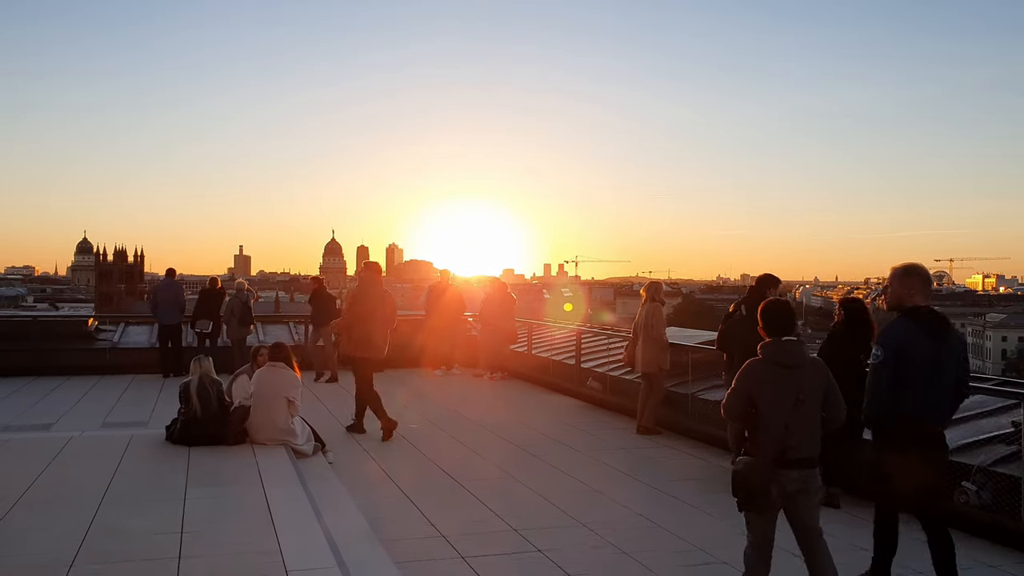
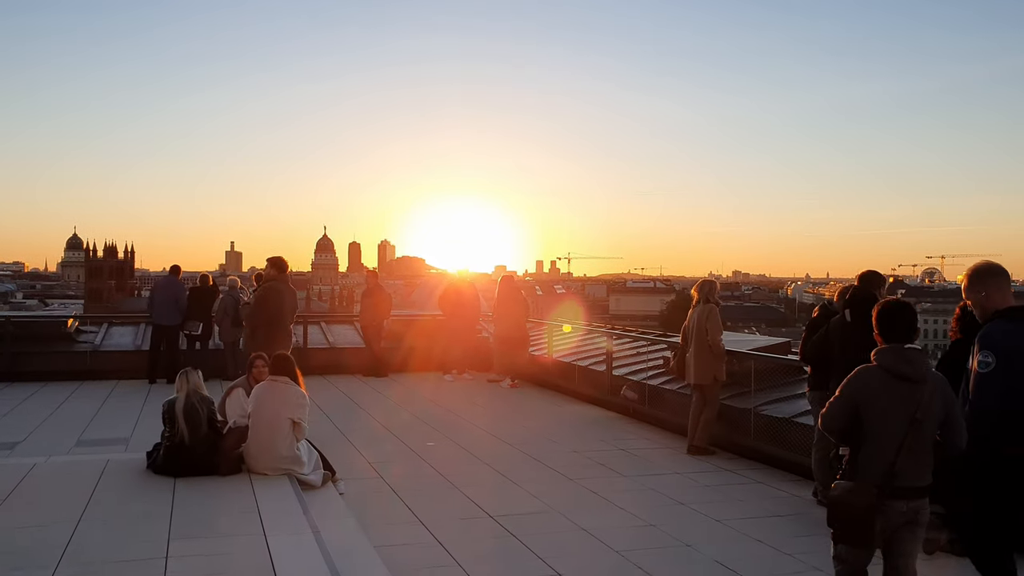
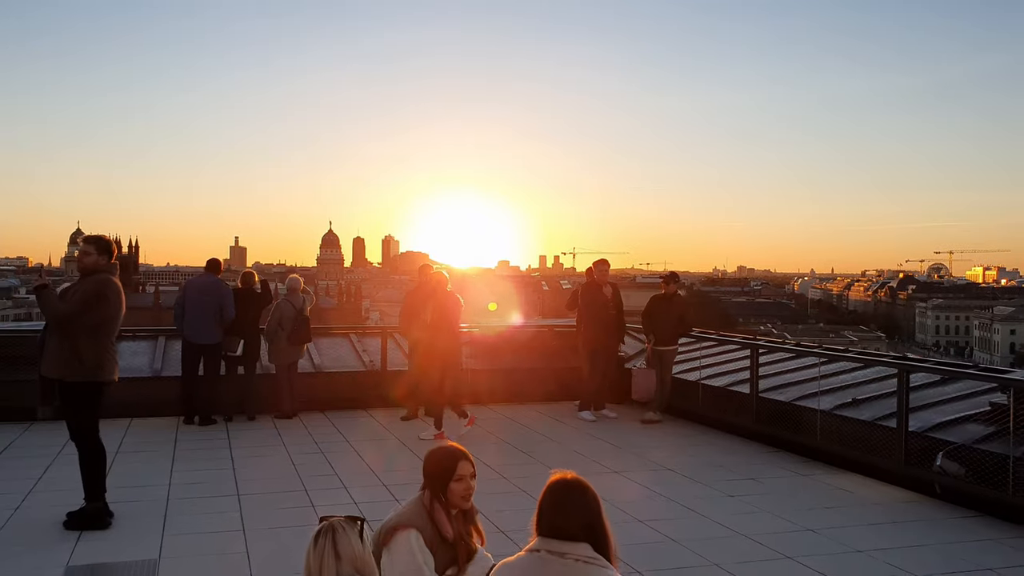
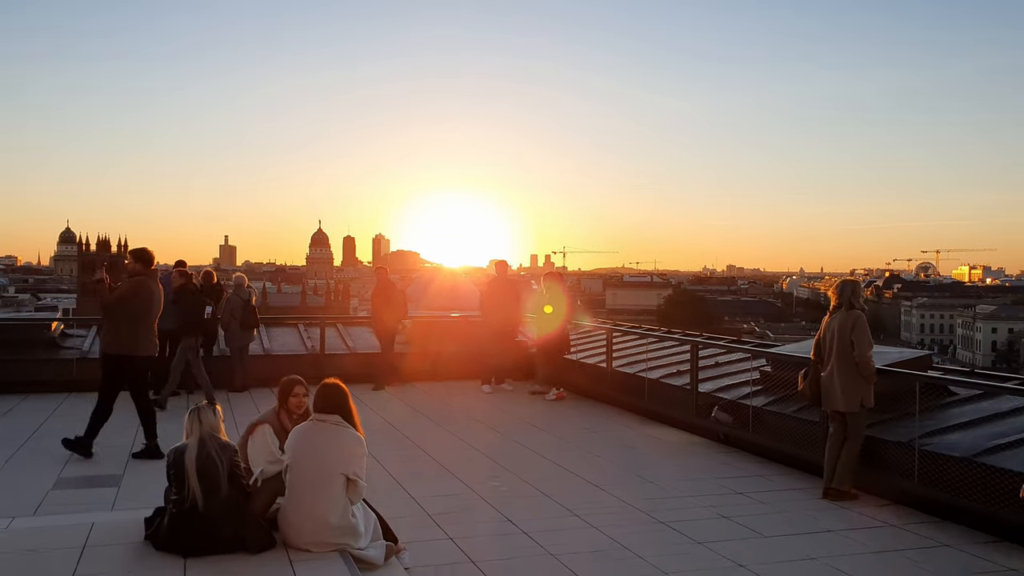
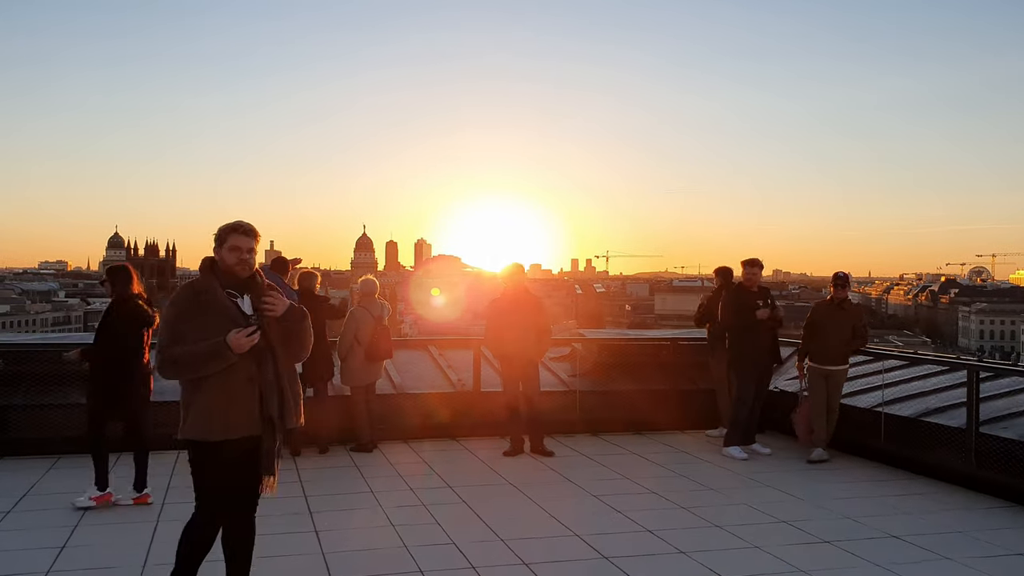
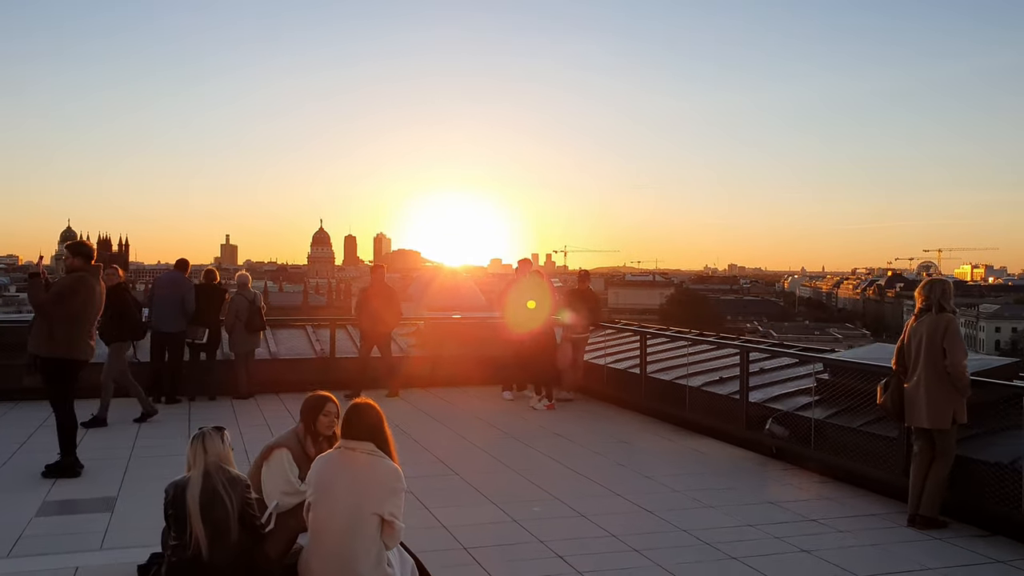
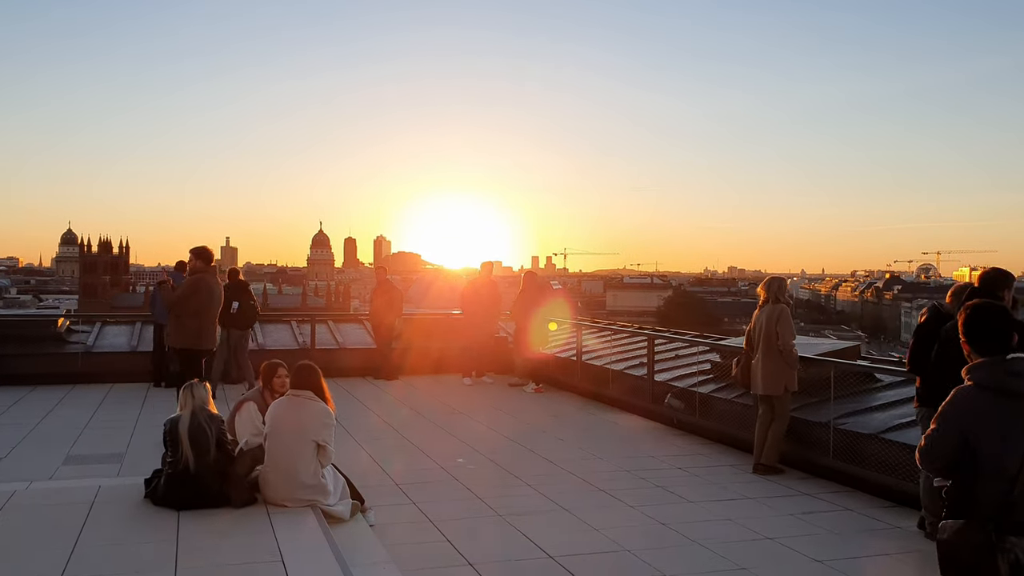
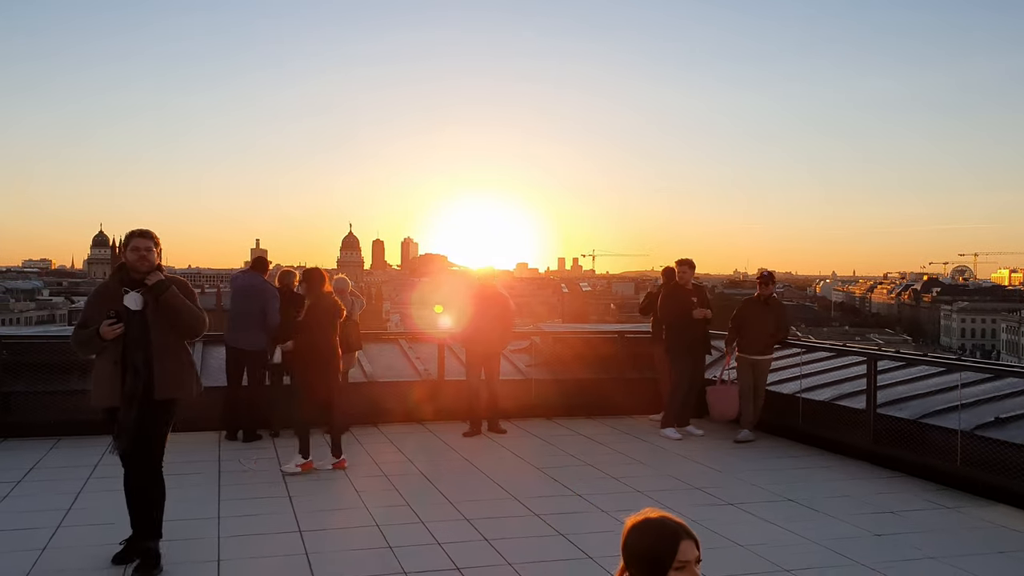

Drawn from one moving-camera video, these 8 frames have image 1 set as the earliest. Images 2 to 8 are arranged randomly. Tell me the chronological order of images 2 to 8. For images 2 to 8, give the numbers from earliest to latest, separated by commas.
2, 7, 4, 6, 3, 8, 5
